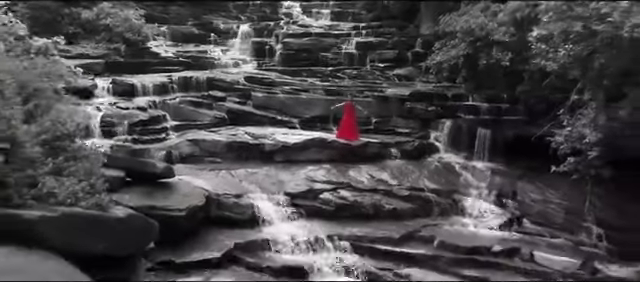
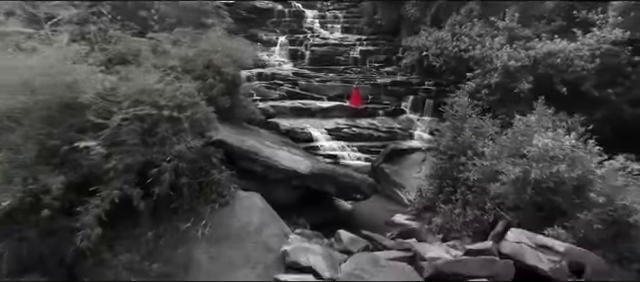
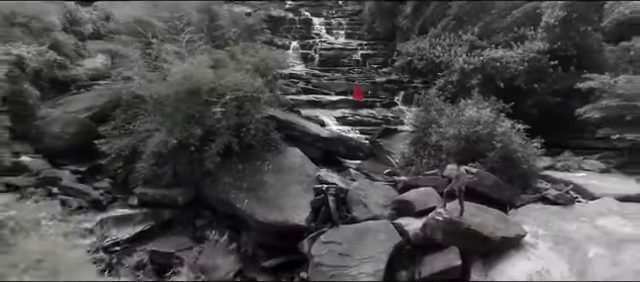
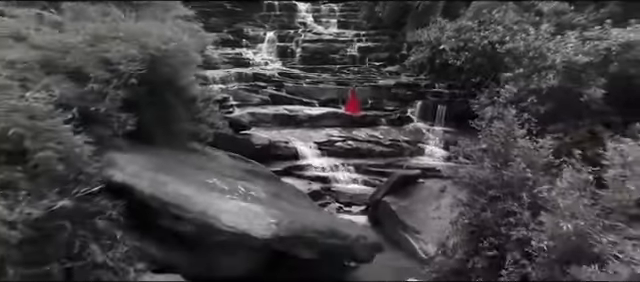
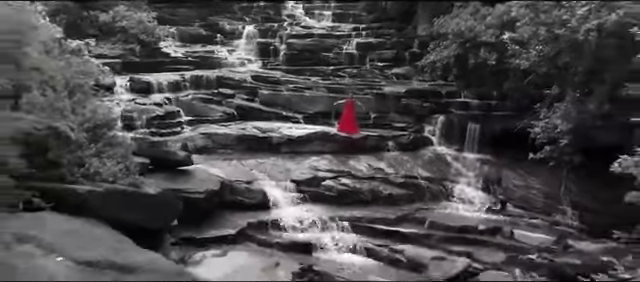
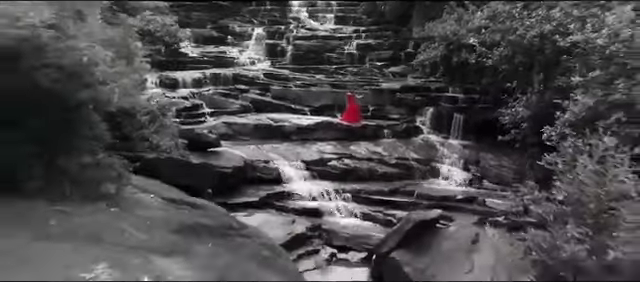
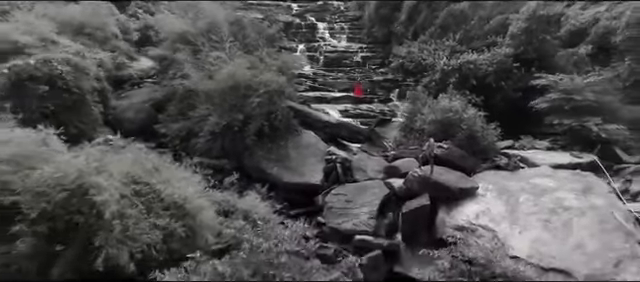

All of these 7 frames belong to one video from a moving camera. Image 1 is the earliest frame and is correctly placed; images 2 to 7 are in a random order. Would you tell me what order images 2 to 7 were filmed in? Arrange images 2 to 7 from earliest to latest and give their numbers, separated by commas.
5, 6, 4, 2, 3, 7
